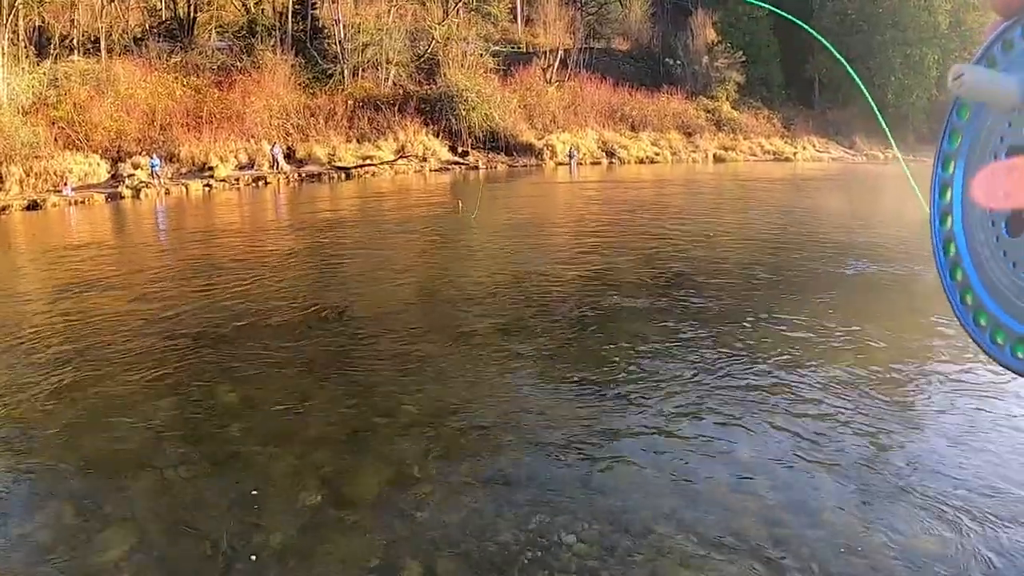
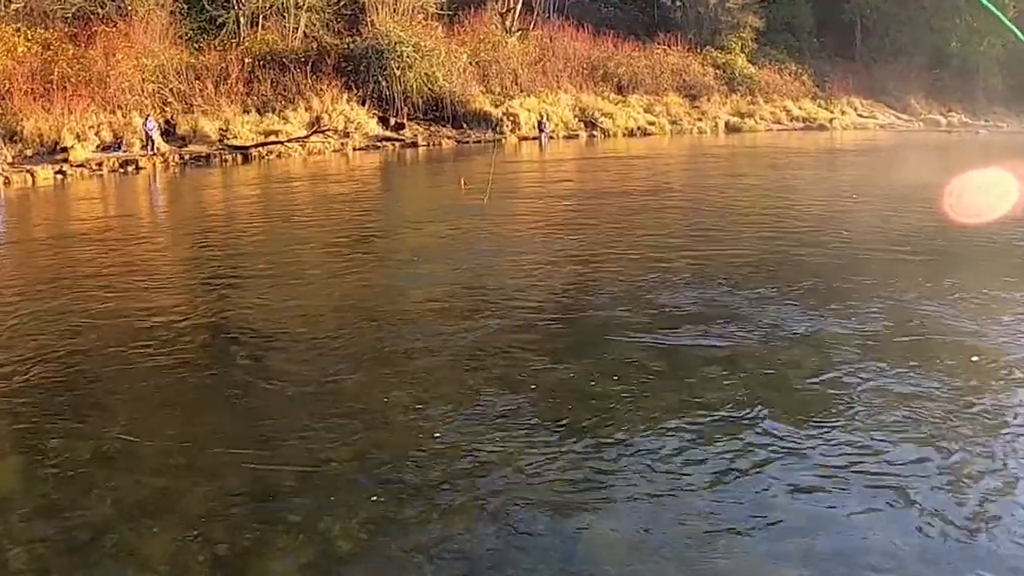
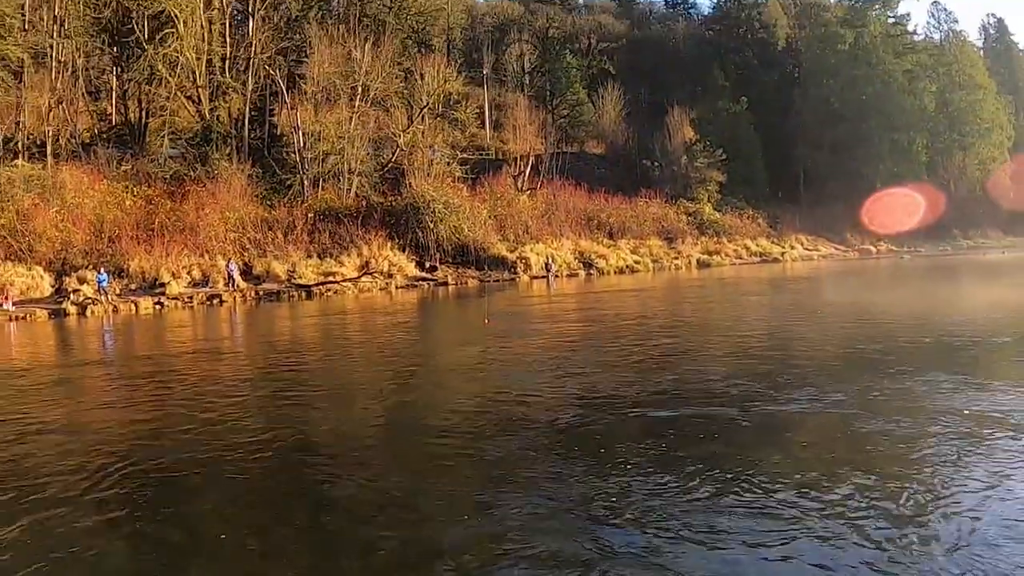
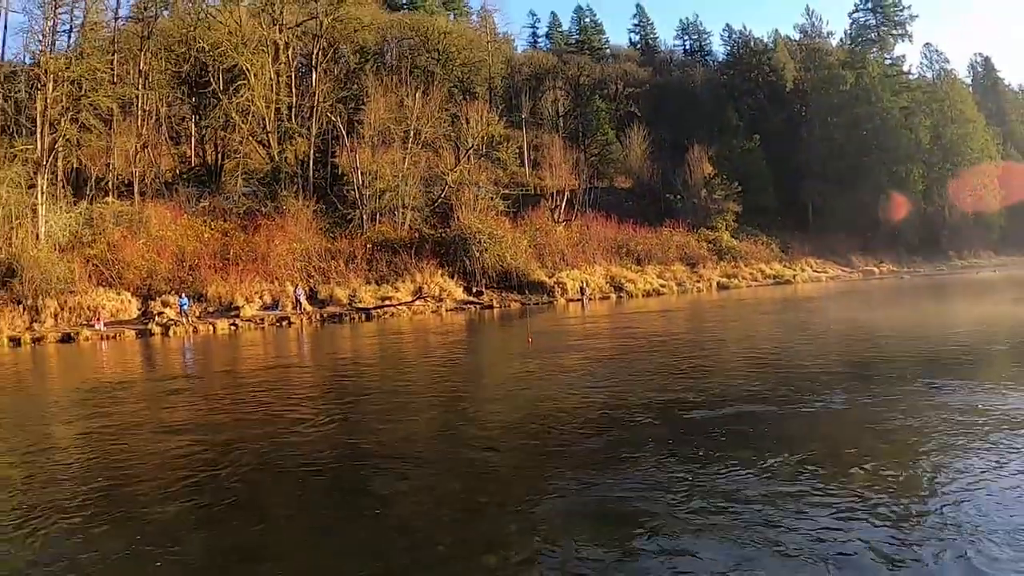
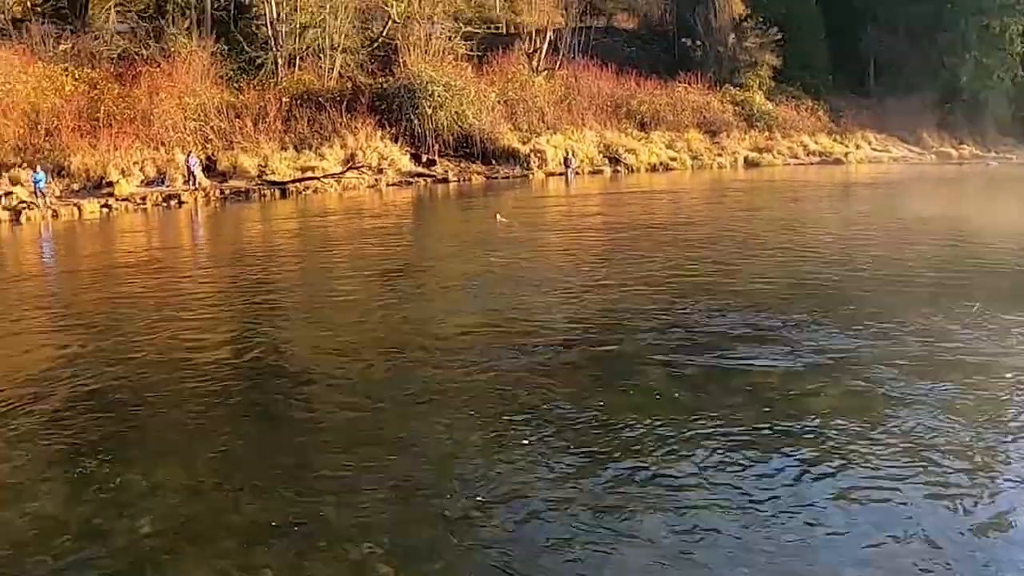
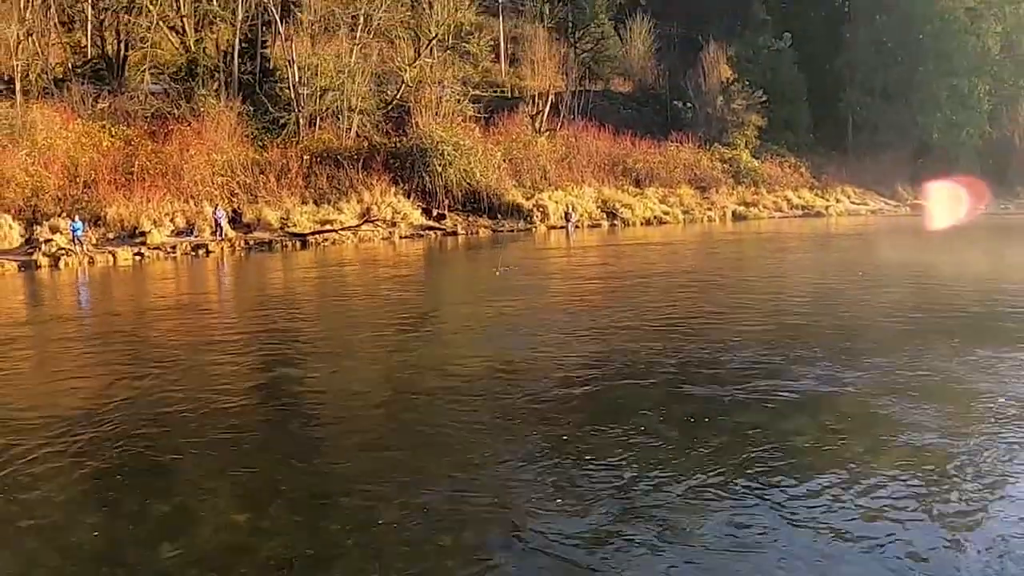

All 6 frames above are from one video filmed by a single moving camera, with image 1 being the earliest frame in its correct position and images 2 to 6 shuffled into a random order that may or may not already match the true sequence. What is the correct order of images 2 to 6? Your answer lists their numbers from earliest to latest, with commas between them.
2, 5, 6, 3, 4
